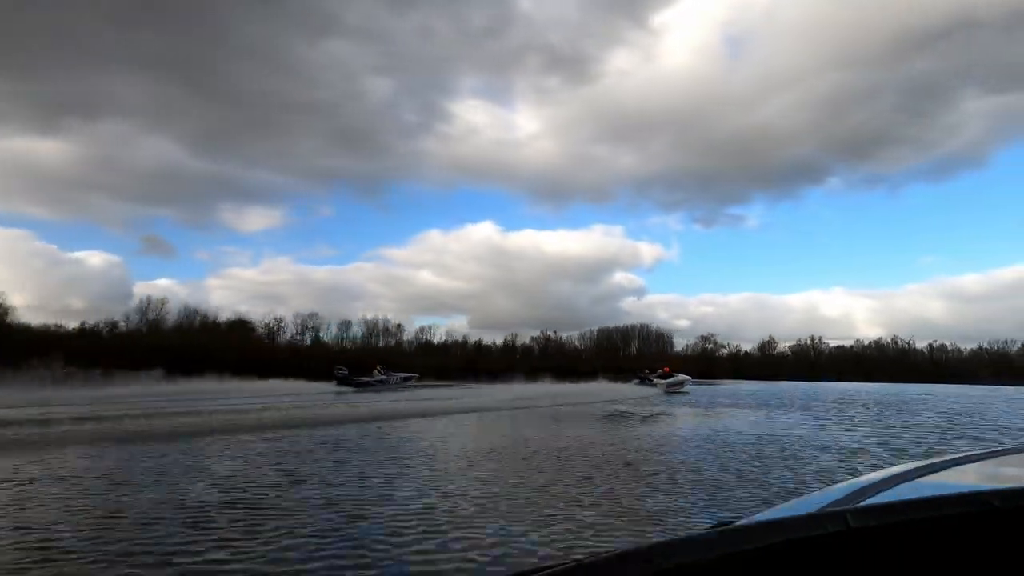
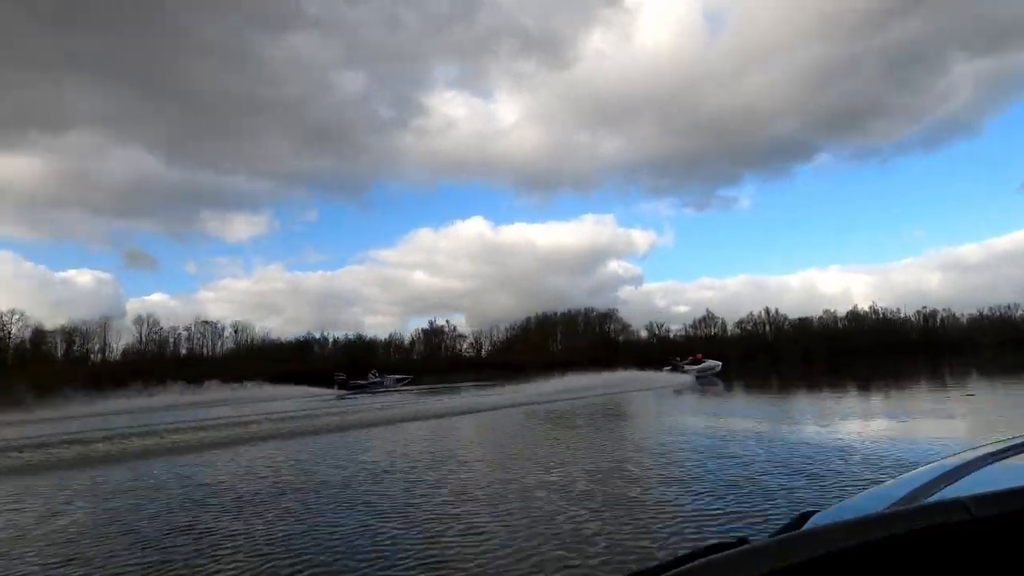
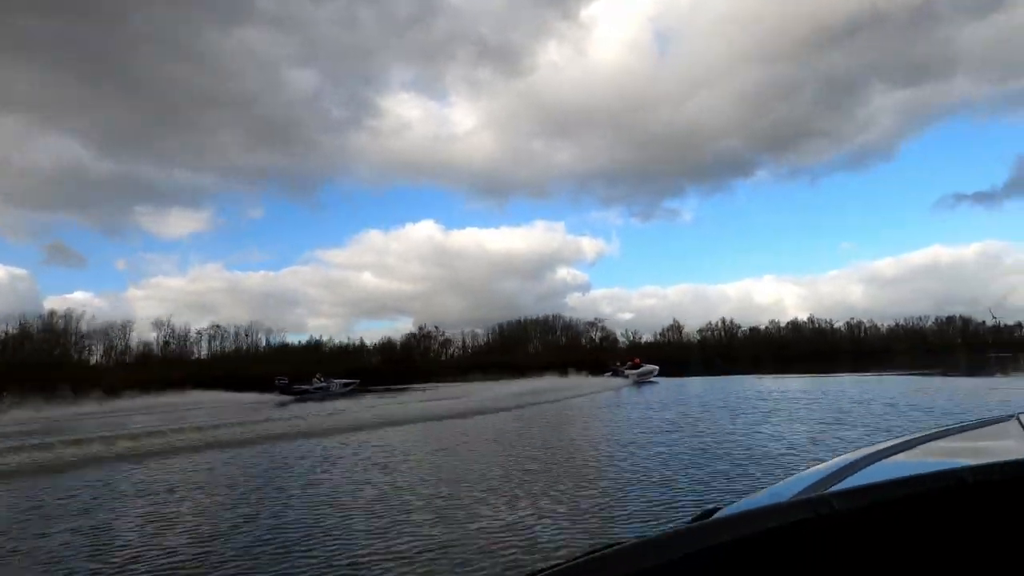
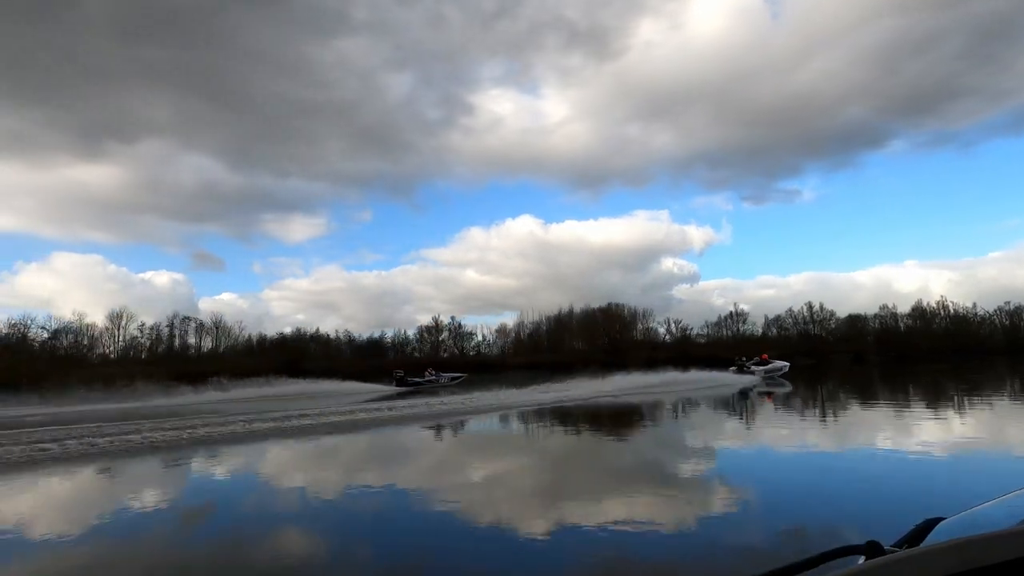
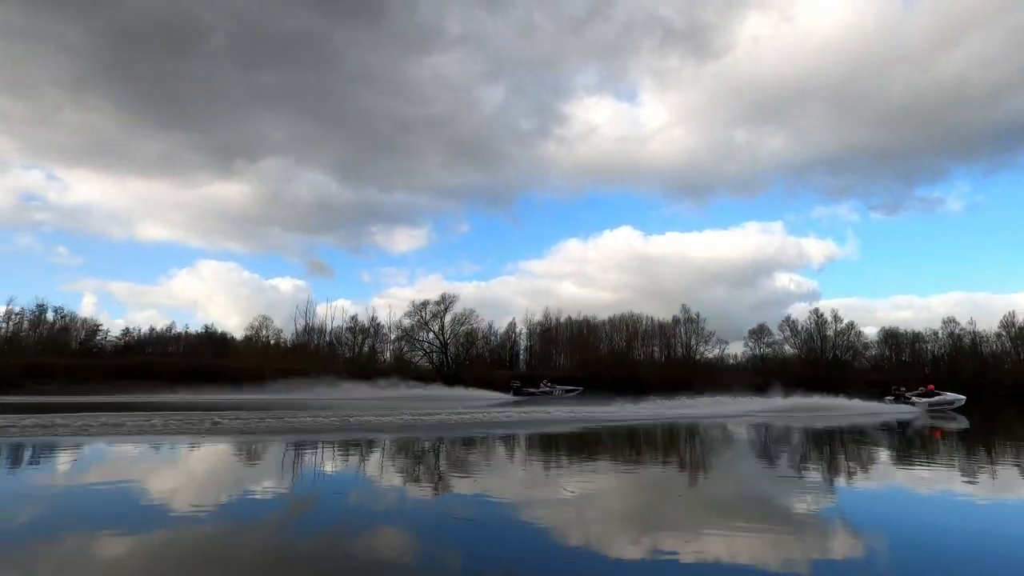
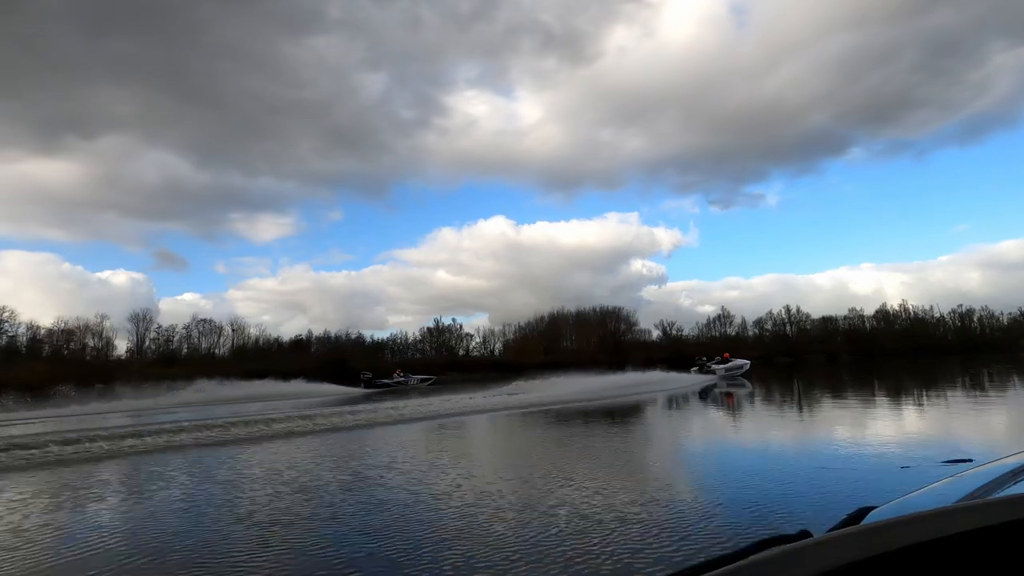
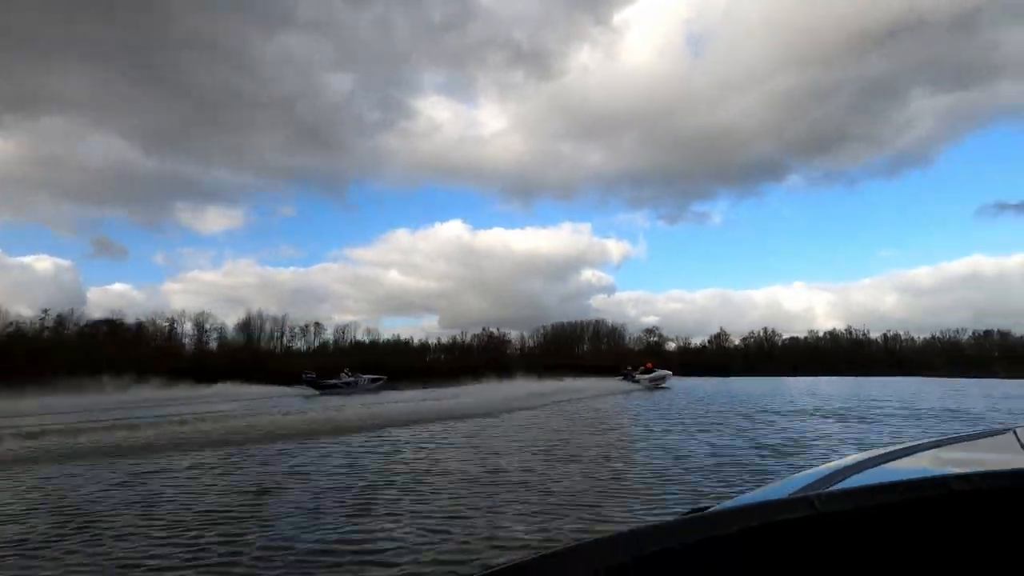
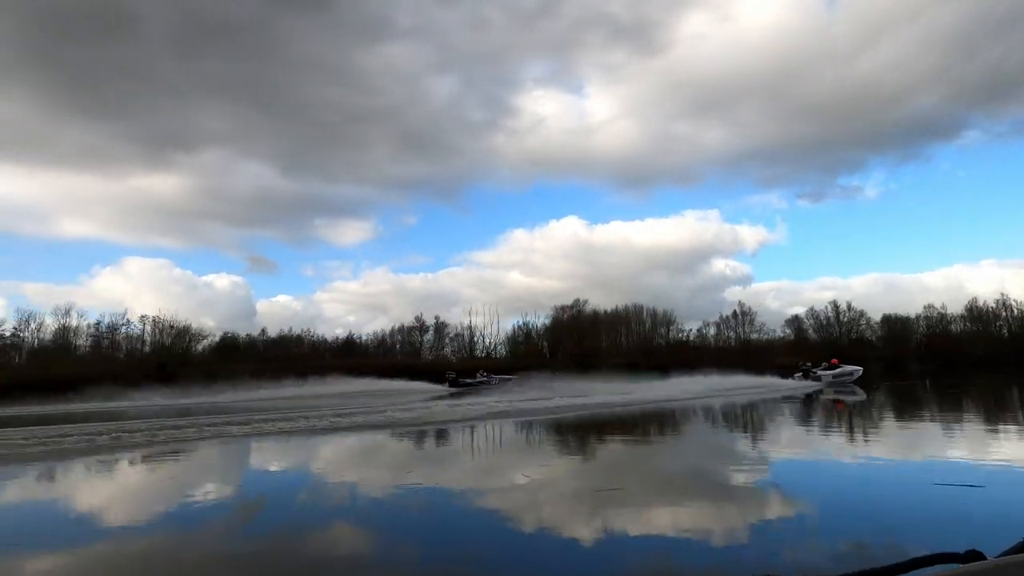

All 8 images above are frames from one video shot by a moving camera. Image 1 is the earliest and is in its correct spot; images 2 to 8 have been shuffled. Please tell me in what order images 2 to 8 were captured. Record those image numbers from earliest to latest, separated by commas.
7, 3, 2, 6, 4, 8, 5
